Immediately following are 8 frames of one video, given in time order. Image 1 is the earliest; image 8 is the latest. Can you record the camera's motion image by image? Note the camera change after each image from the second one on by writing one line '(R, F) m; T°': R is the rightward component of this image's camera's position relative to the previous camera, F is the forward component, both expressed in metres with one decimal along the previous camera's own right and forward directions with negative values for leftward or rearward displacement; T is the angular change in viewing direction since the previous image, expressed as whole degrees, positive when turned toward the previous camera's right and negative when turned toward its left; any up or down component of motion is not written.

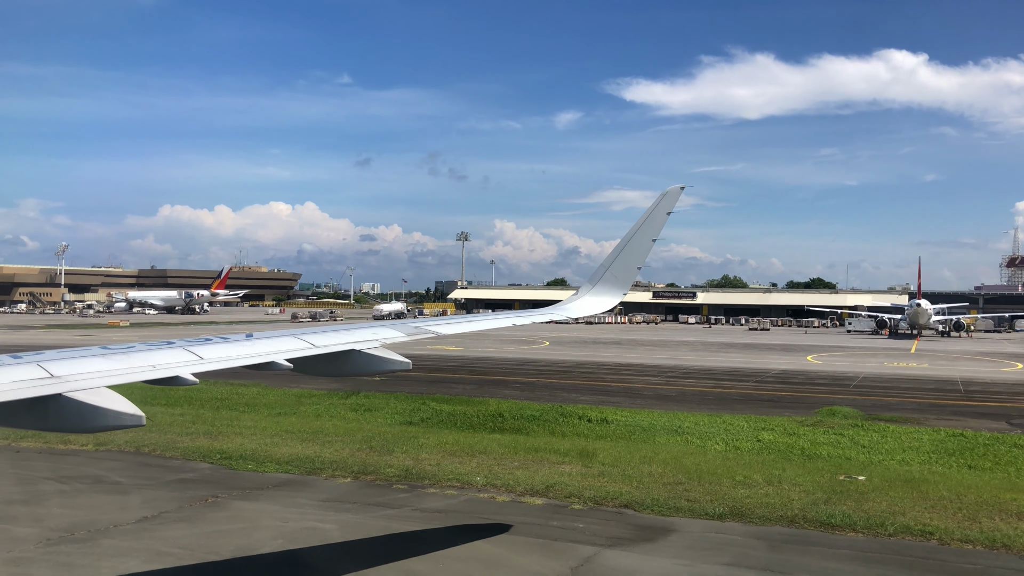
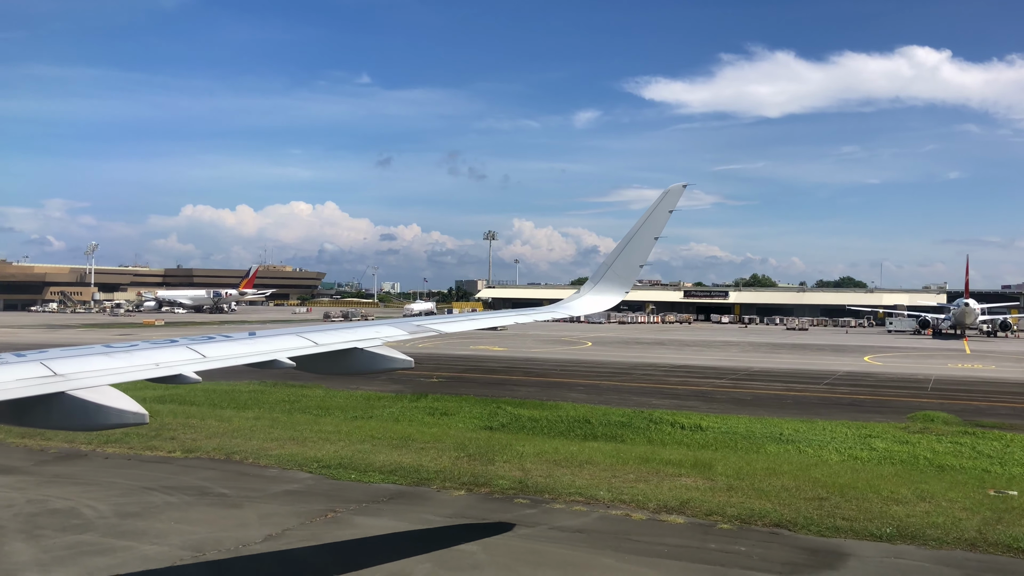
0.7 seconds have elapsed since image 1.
(-1.8, +0.8) m; -2°
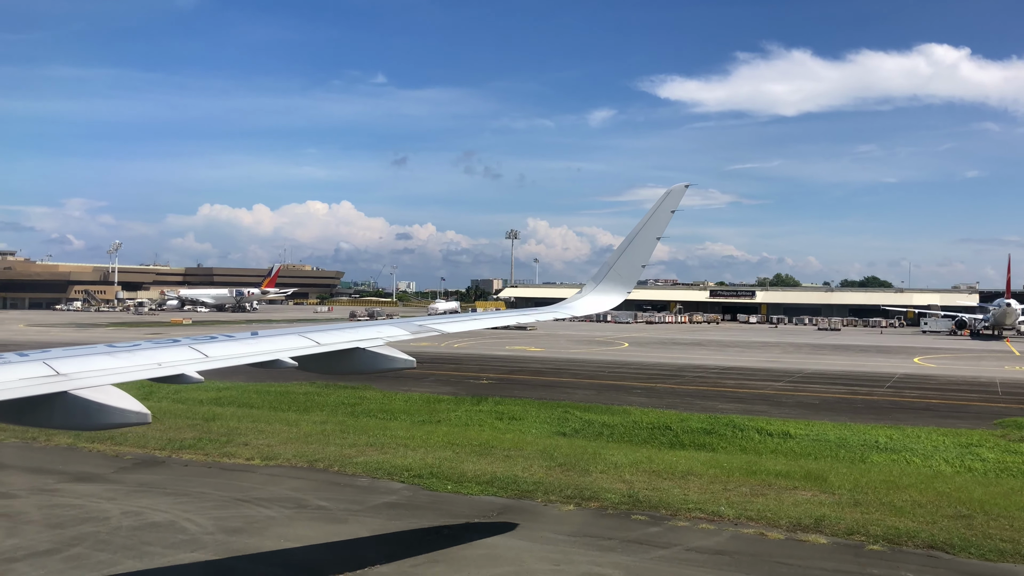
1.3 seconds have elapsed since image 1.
(-1.5, +0.7) m; -1°
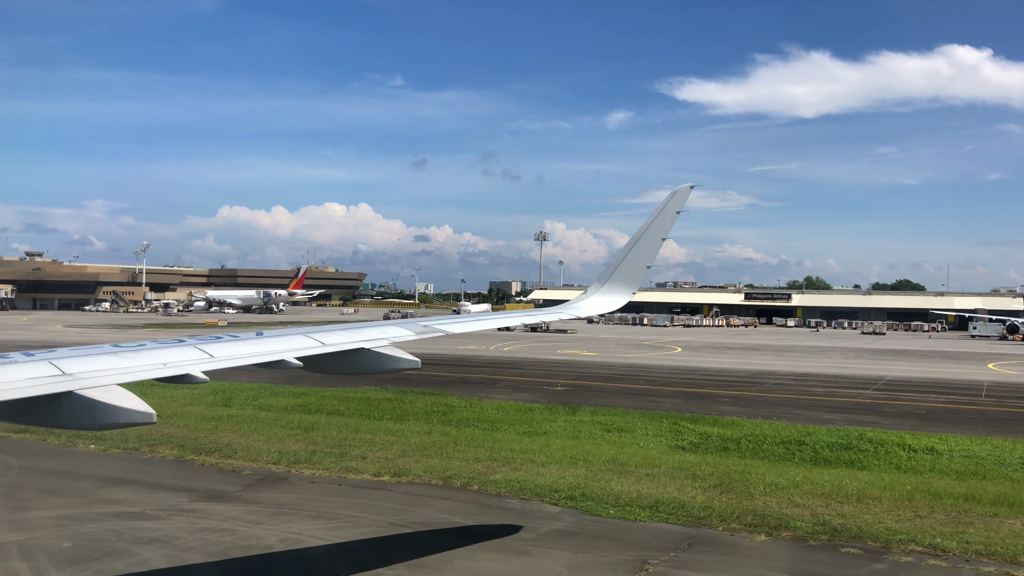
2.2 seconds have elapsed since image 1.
(-2.4, +1.0) m; -1°
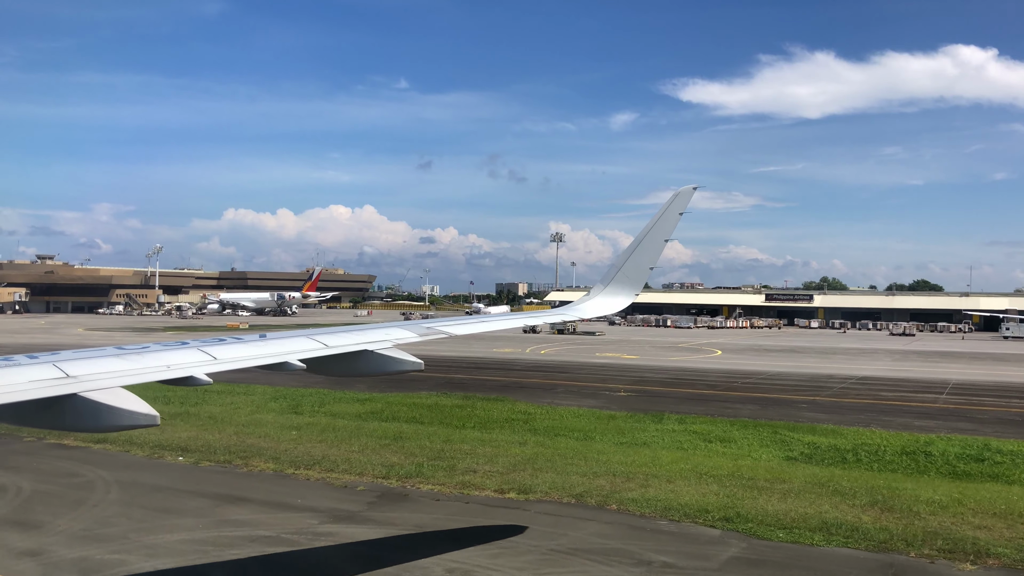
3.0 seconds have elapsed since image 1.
(-2.1, +0.9) m; 0°
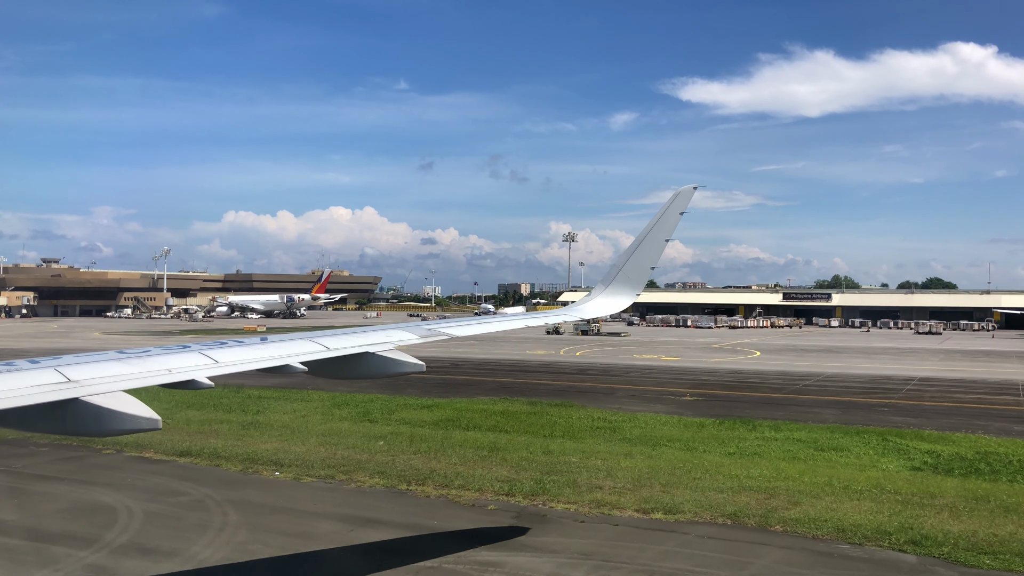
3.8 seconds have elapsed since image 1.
(-2.2, +0.9) m; 0°
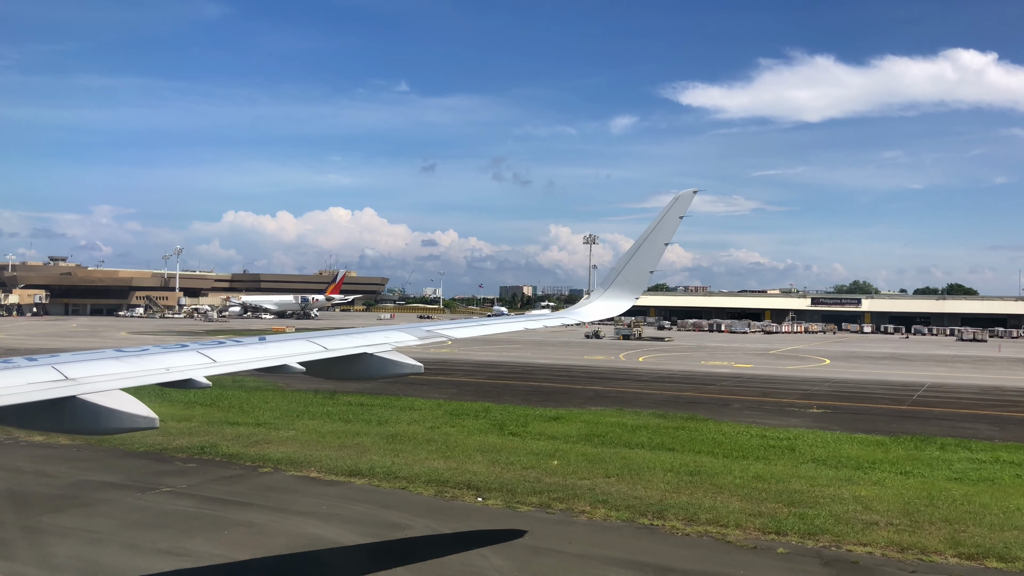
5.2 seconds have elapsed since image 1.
(-3.9, +1.7) m; 0°
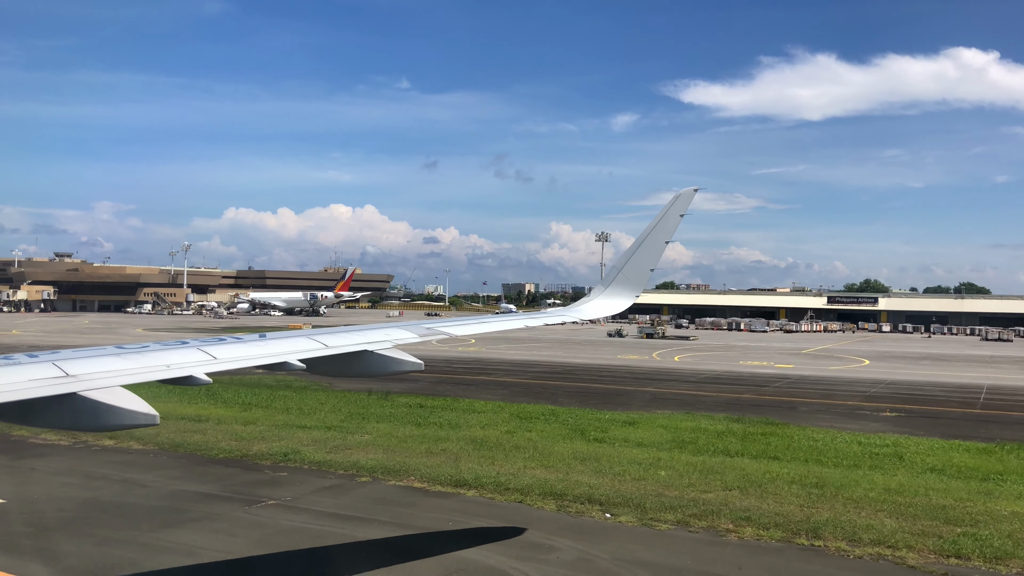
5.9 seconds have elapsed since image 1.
(-2.0, +0.9) m; 0°
